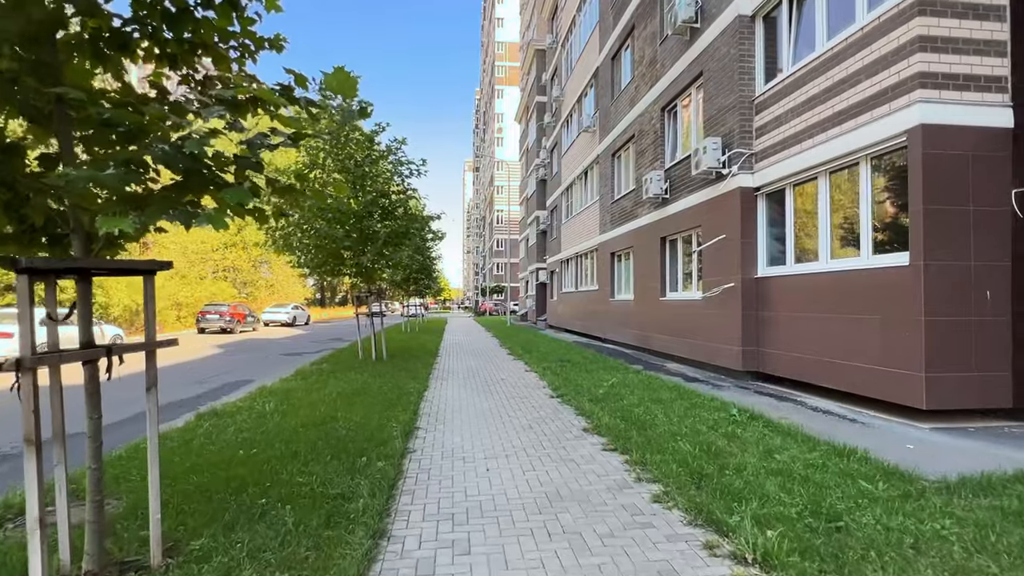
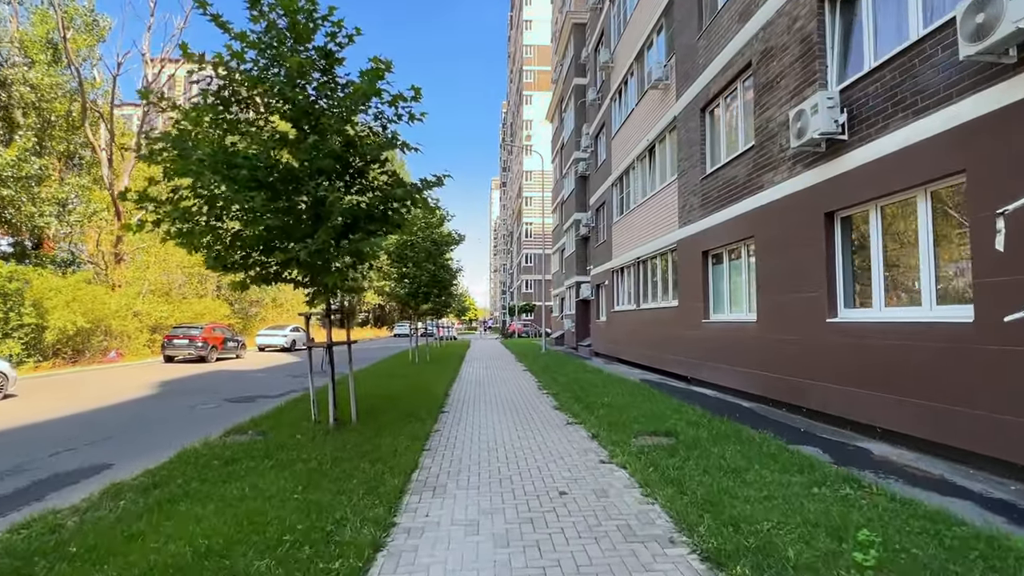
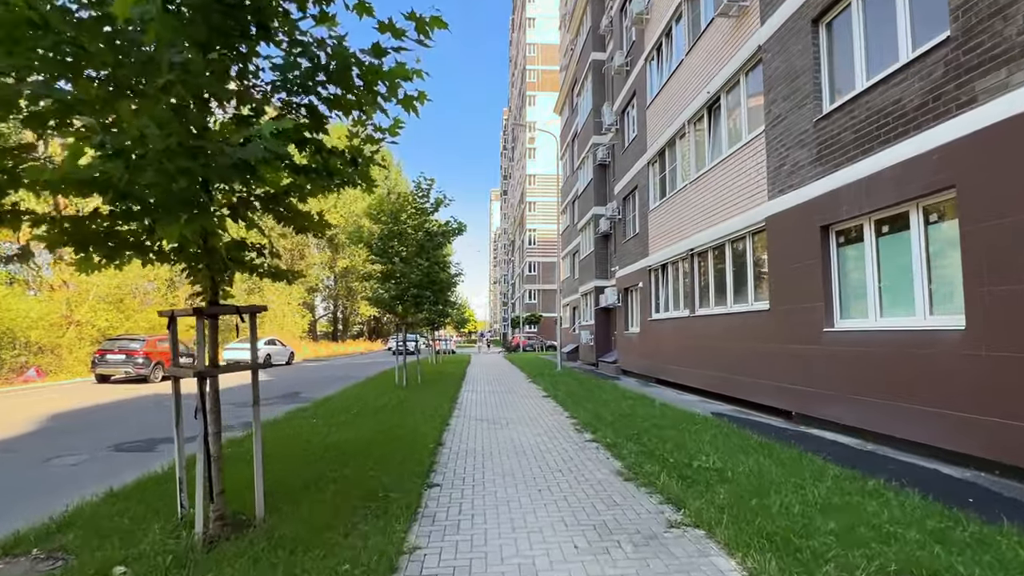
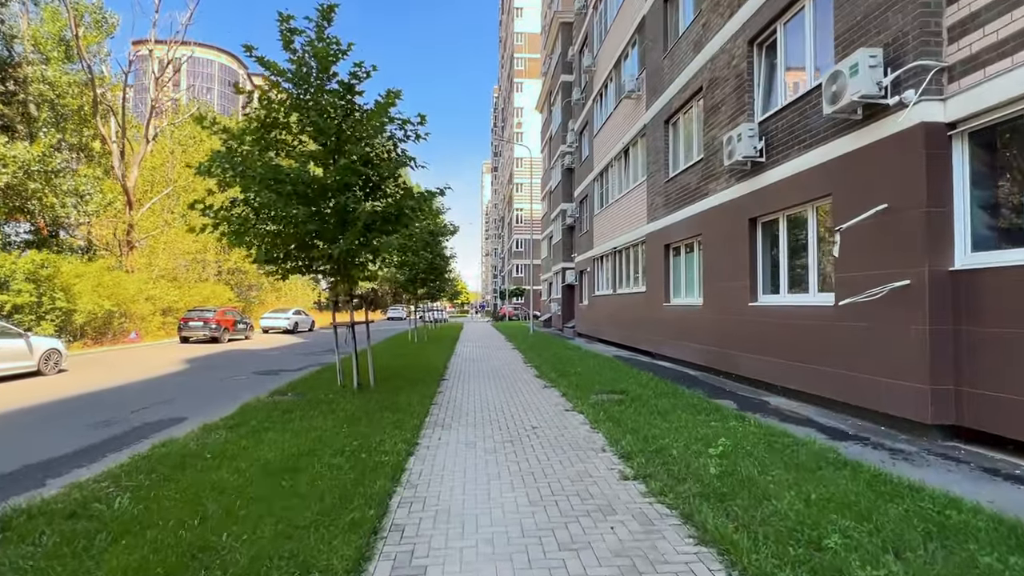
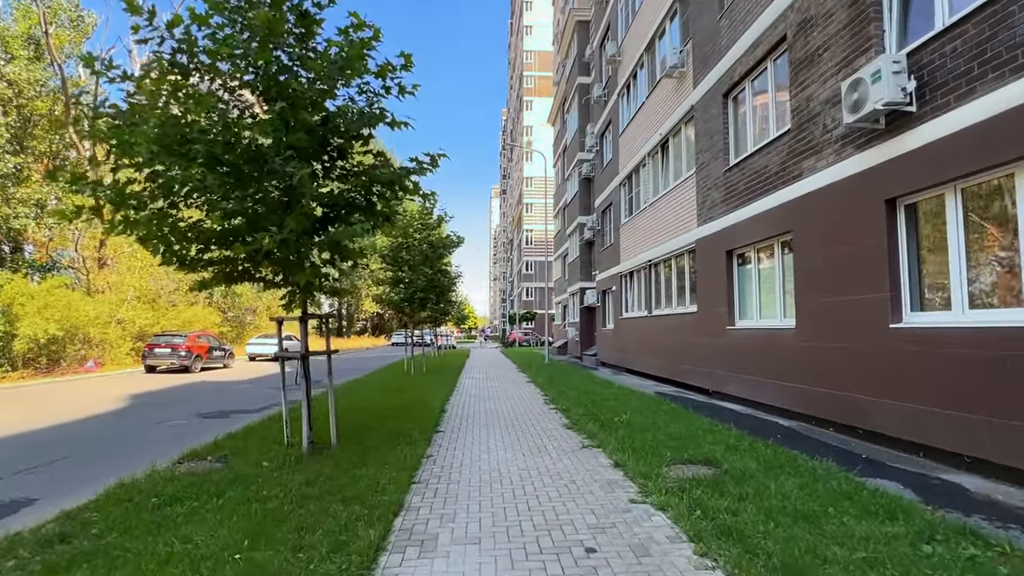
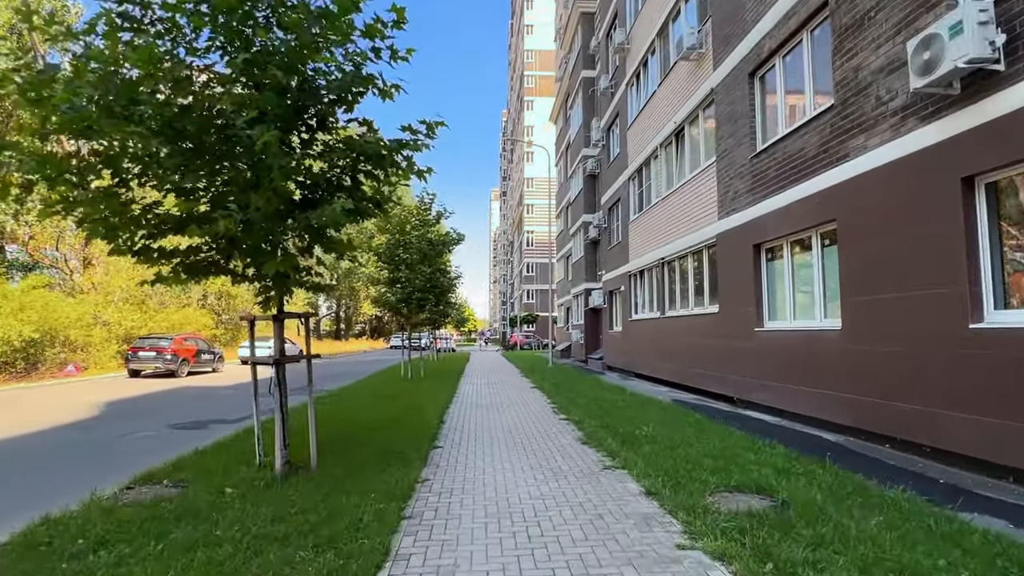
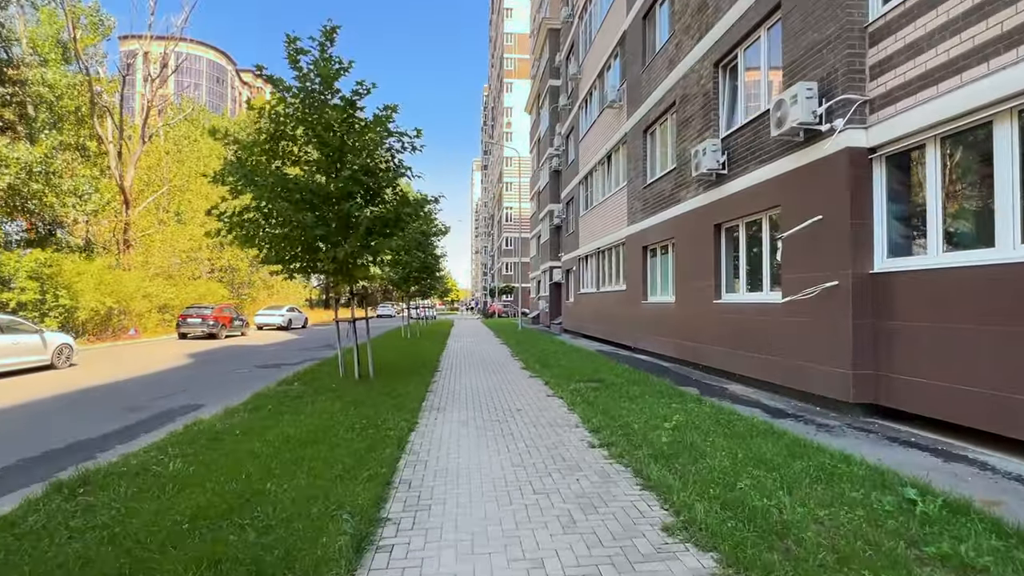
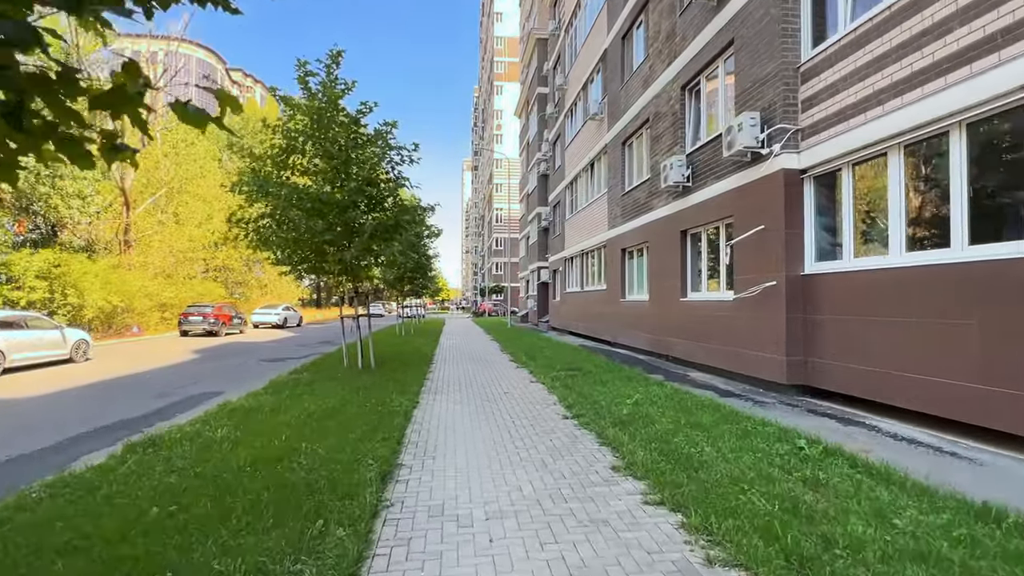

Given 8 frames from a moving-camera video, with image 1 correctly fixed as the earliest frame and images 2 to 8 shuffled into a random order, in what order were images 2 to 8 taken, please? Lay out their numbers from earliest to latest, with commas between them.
8, 7, 4, 2, 5, 6, 3
